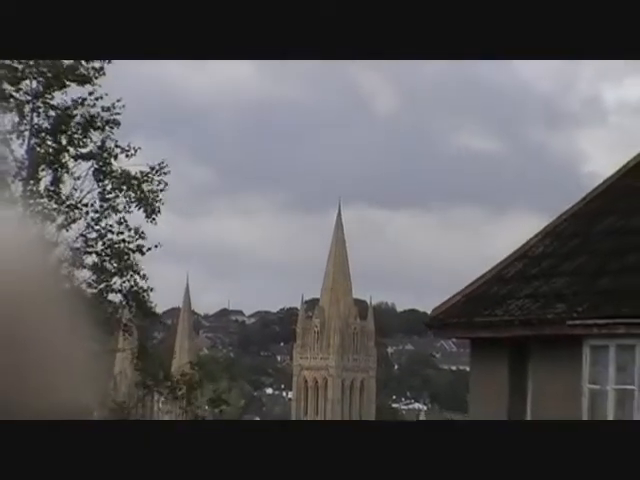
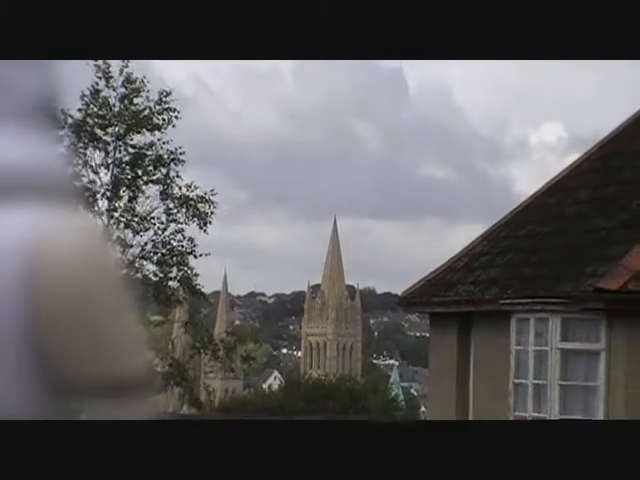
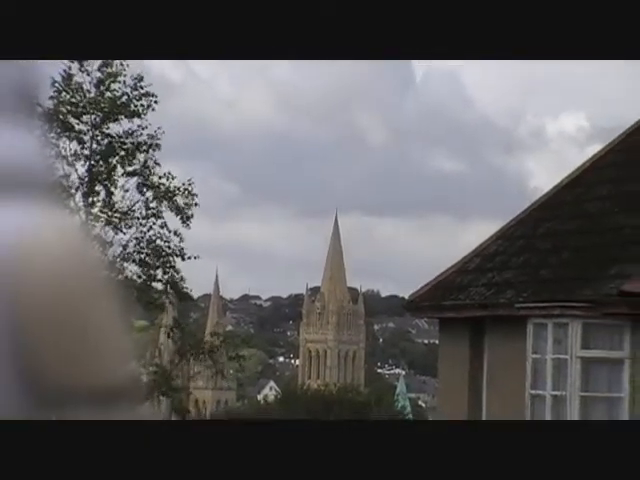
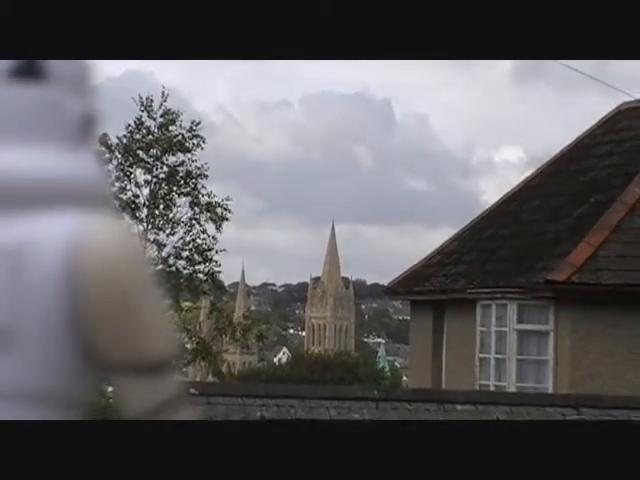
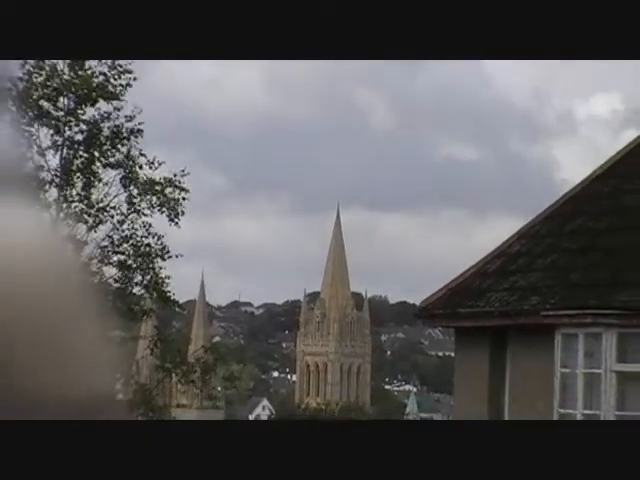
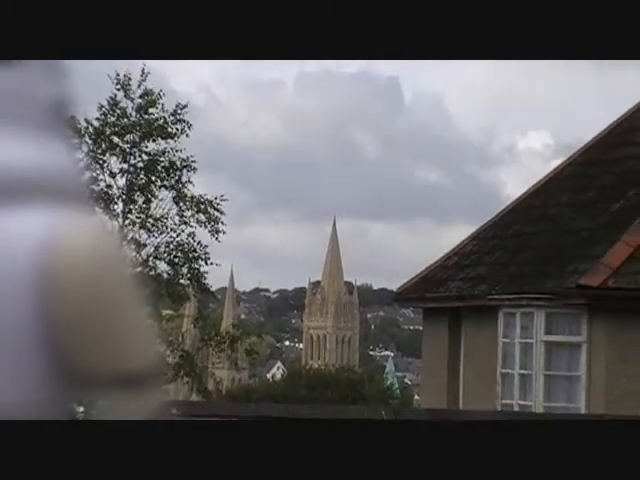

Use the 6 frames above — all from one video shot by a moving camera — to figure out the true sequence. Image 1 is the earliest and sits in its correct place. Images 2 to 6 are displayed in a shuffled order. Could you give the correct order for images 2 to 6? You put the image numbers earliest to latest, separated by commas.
5, 3, 2, 6, 4
